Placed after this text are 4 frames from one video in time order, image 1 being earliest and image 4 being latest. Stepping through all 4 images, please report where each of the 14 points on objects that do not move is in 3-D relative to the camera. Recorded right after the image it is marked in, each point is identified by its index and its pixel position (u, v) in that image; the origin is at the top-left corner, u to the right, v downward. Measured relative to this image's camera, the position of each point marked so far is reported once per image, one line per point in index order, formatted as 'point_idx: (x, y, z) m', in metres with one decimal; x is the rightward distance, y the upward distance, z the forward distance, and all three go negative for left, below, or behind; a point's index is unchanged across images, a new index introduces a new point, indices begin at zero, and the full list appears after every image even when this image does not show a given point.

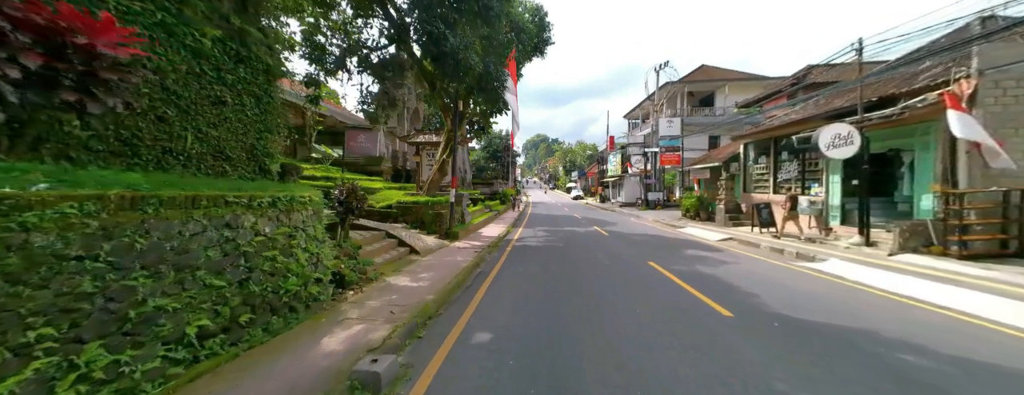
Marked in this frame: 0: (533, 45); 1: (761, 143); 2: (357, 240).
0: (+1.0, +7.8, +16.3) m
1: (+11.9, +2.7, +15.3) m
2: (-3.7, -1.0, +7.7) m
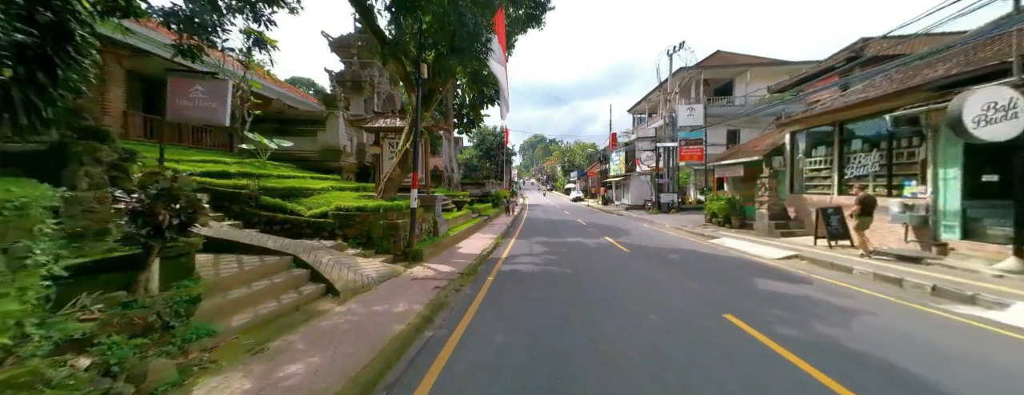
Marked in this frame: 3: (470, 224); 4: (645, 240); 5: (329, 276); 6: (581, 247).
0: (+0.6, +7.7, +13.0) m
1: (+11.5, +2.6, +12.0) m
2: (-4.0, -1.1, +4.3) m
3: (-1.9, -1.2, +14.8) m
4: (+5.0, -1.6, +12.3) m
5: (-3.1, -1.3, +5.6) m
6: (+2.3, -1.6, +10.7) m
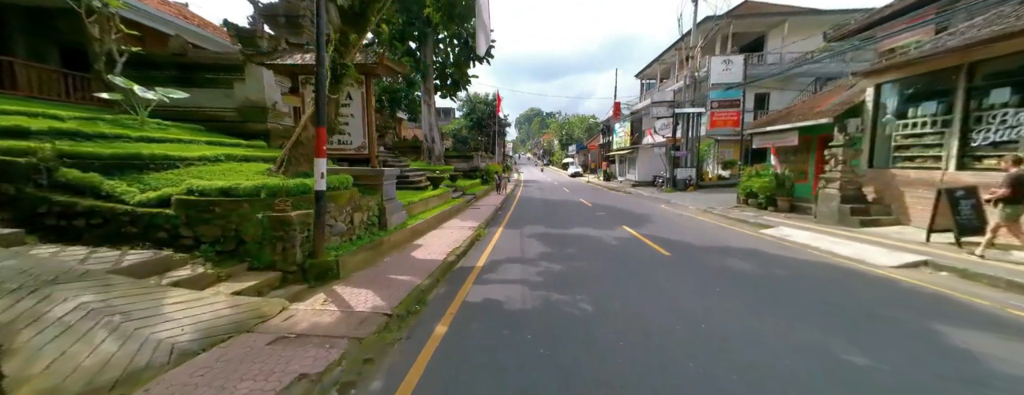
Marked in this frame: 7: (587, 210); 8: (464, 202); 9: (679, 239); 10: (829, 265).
0: (+0.3, +8.4, +9.1) m
1: (+11.1, +3.2, +8.6) m
2: (-4.3, -1.0, +1.0) m
3: (-2.4, -0.3, +11.5) m
4: (+4.6, -1.0, +9.1) m
5: (-3.4, -1.2, +2.3) m
6: (+1.9, -1.1, +7.4) m
7: (+3.2, -0.5, +13.7) m
8: (-2.0, -0.2, +13.6) m
9: (+4.2, -1.0, +8.1) m
10: (+6.1, -1.3, +6.2) m
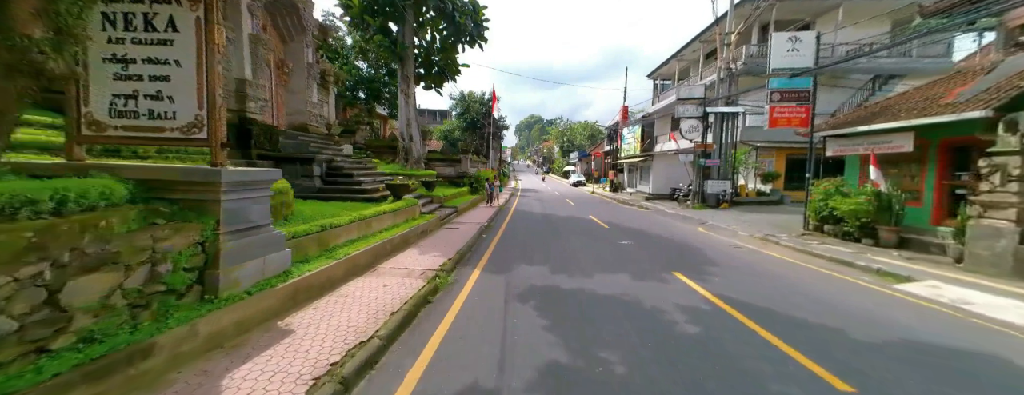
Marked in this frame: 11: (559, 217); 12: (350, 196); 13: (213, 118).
0: (+0.2, +7.9, +5.7) m
1: (+10.9, +2.5, +5.2) m
2: (-4.6, -1.2, -2.7) m
3: (-2.7, -0.8, +7.9) m
4: (+4.3, -1.5, +5.6) m
5: (-3.7, -1.4, -1.3) m
6: (+1.6, -1.5, +3.9) m
7: (+2.9, -1.1, +10.1) m
8: (-2.3, -0.7, +10.1) m
9: (+3.9, -1.5, +4.5) m
10: (+5.8, -1.8, +2.6) m
11: (+2.1, -0.8, +14.3) m
12: (-4.3, 0.0, +8.7) m
13: (-3.4, +0.9, +3.6) m
